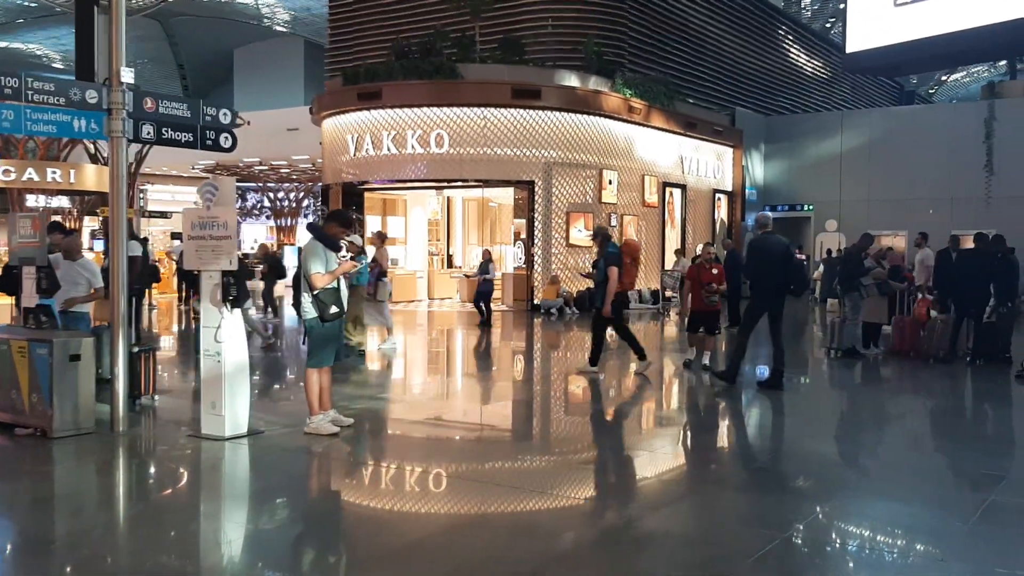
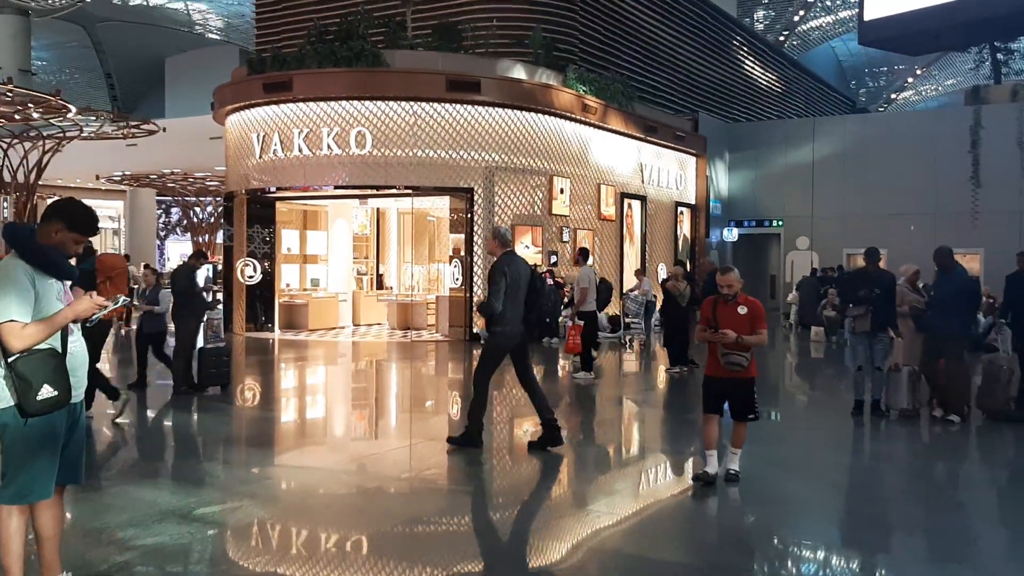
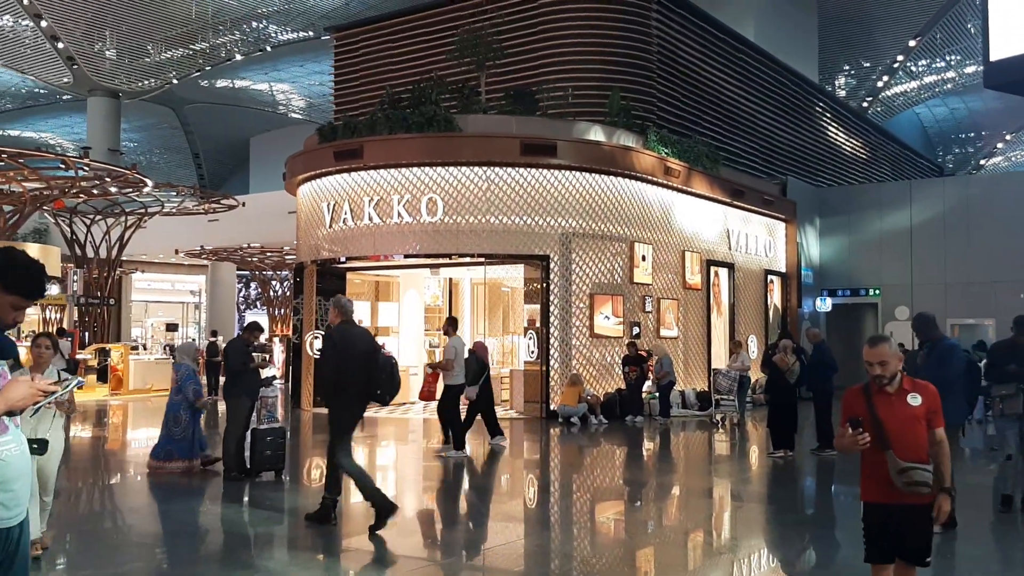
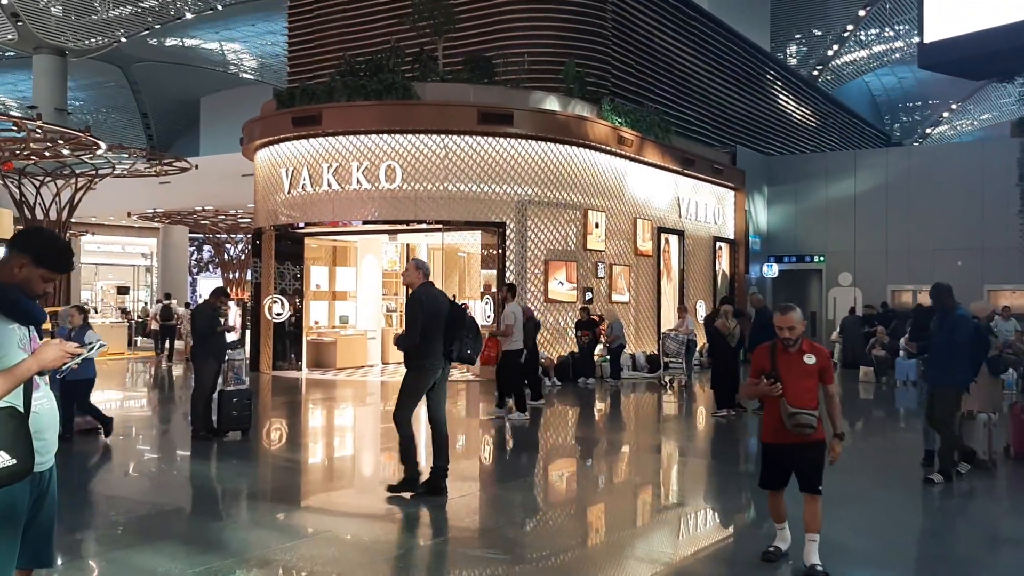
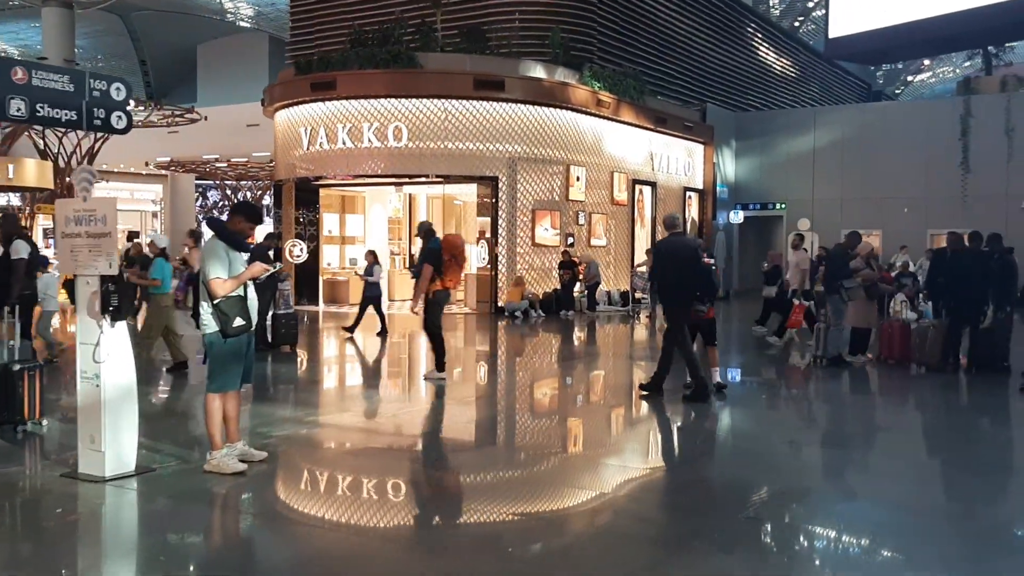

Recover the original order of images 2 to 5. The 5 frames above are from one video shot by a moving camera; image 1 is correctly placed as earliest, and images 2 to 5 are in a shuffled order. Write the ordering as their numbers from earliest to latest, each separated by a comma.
5, 2, 4, 3
